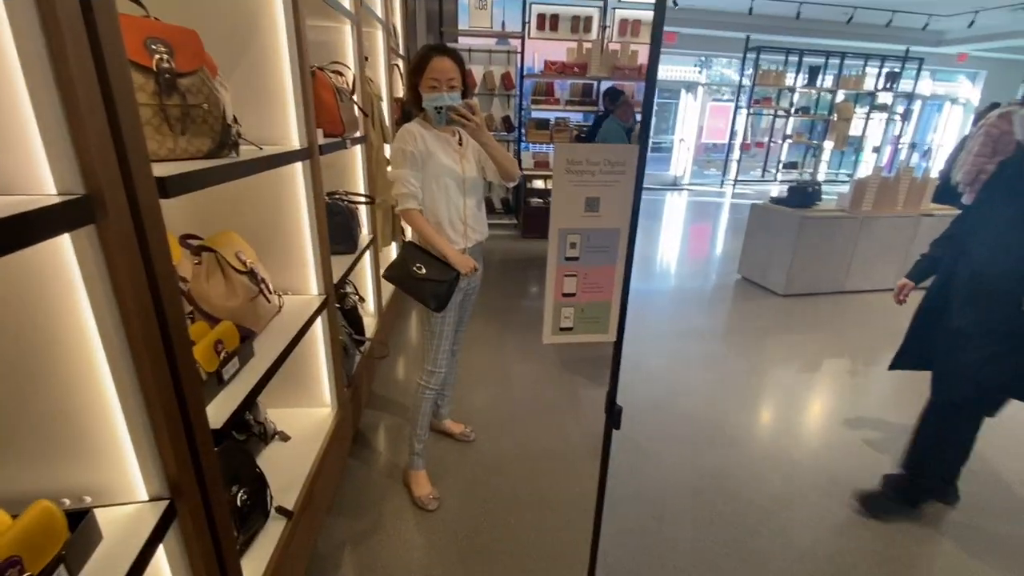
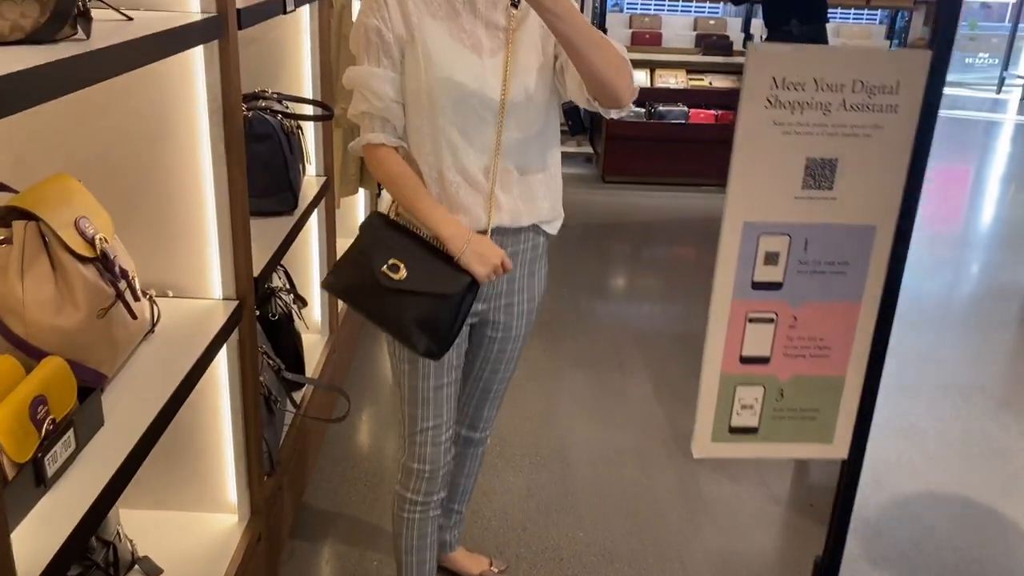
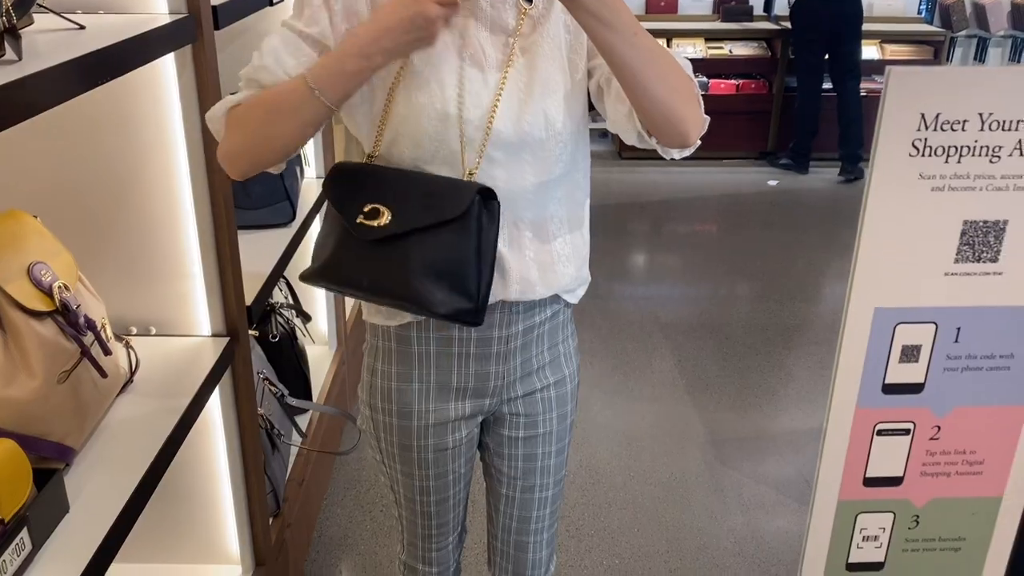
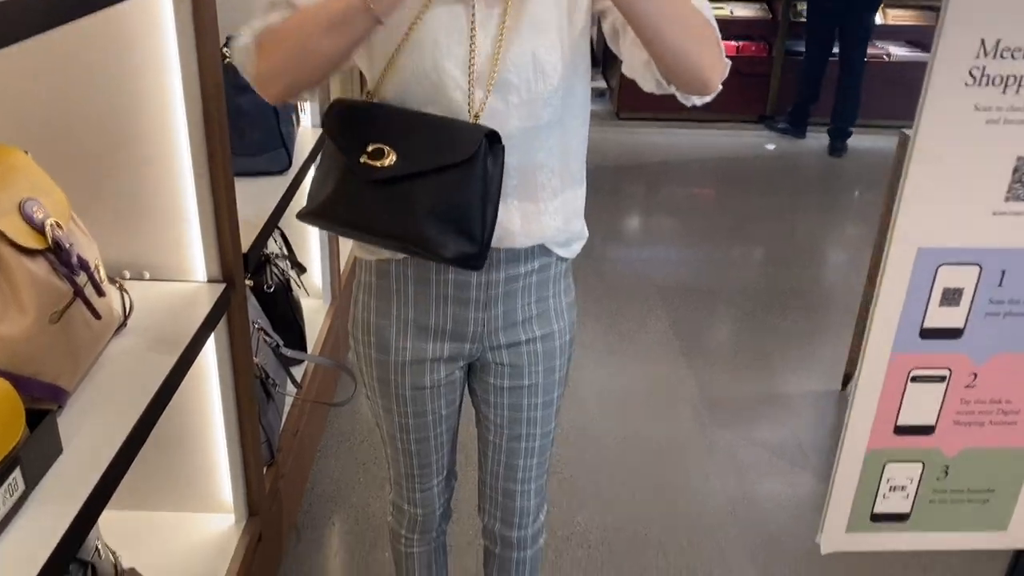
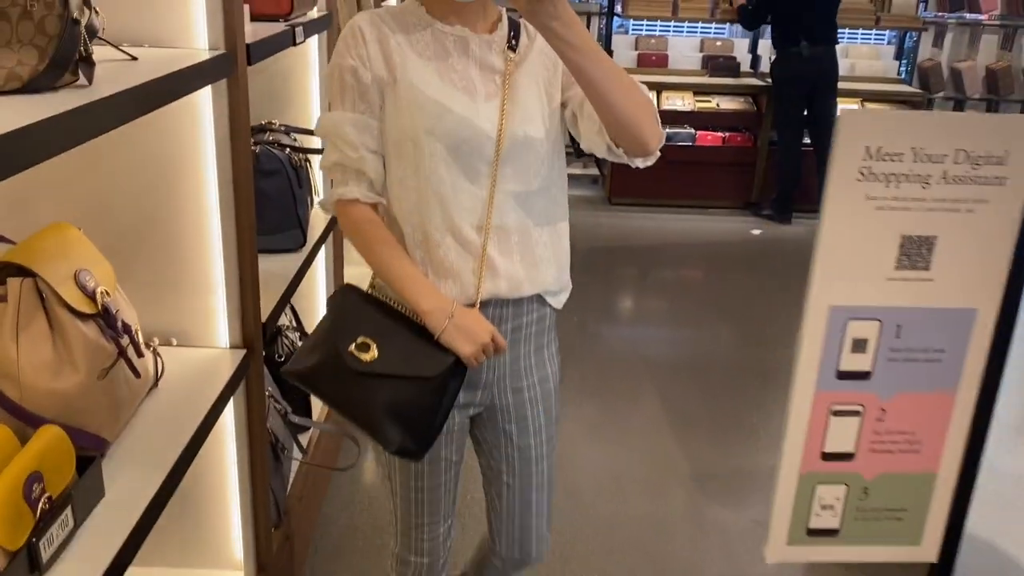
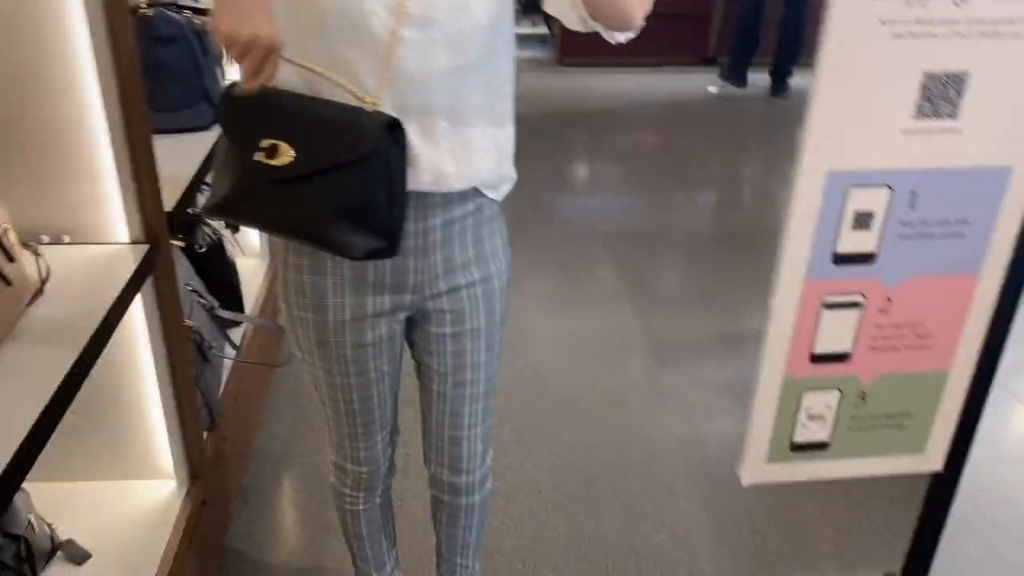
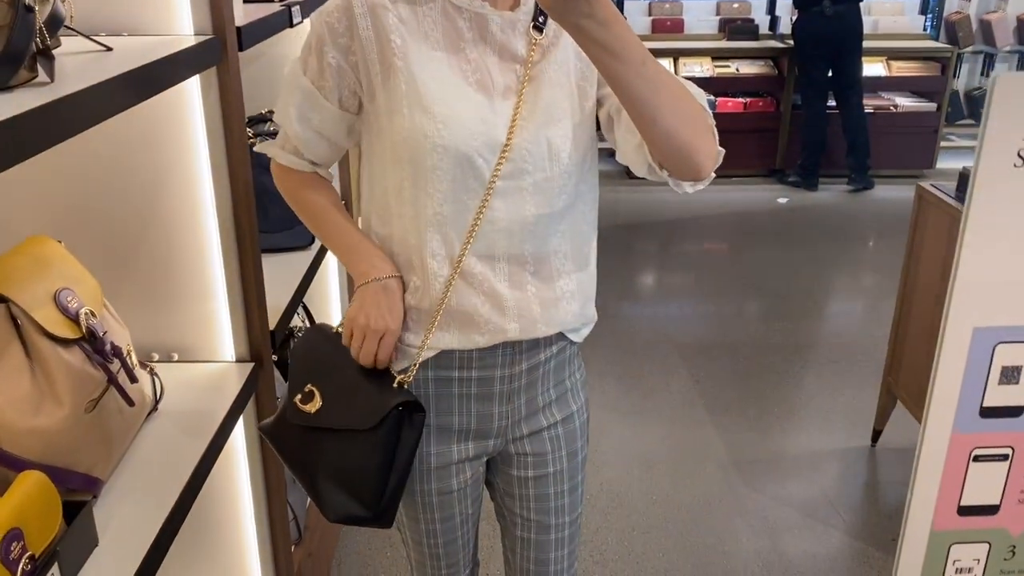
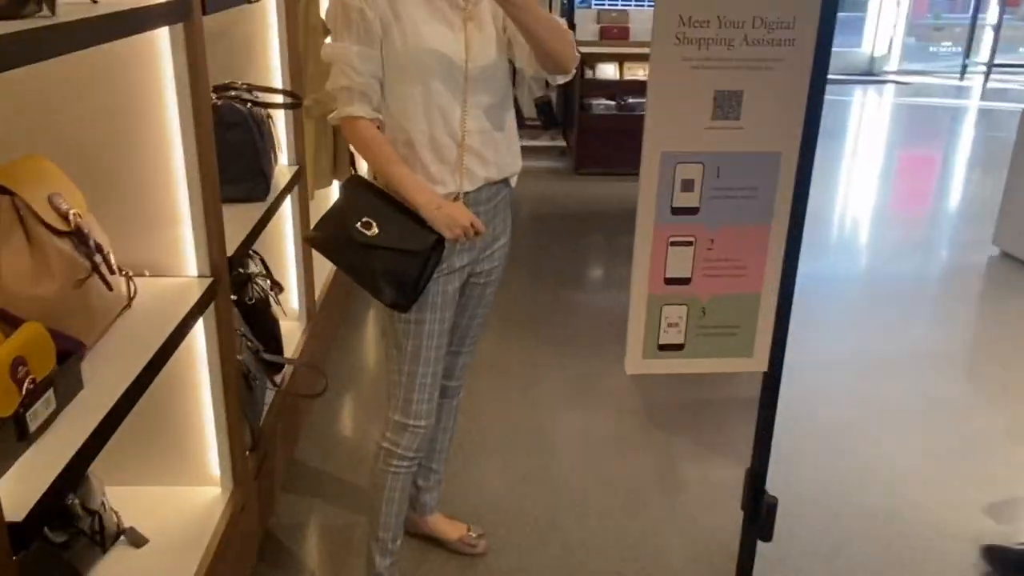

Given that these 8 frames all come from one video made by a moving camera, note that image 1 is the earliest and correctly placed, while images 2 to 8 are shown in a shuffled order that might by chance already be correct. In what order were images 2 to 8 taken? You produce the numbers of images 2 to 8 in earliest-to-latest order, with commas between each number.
8, 2, 5, 7, 3, 4, 6
